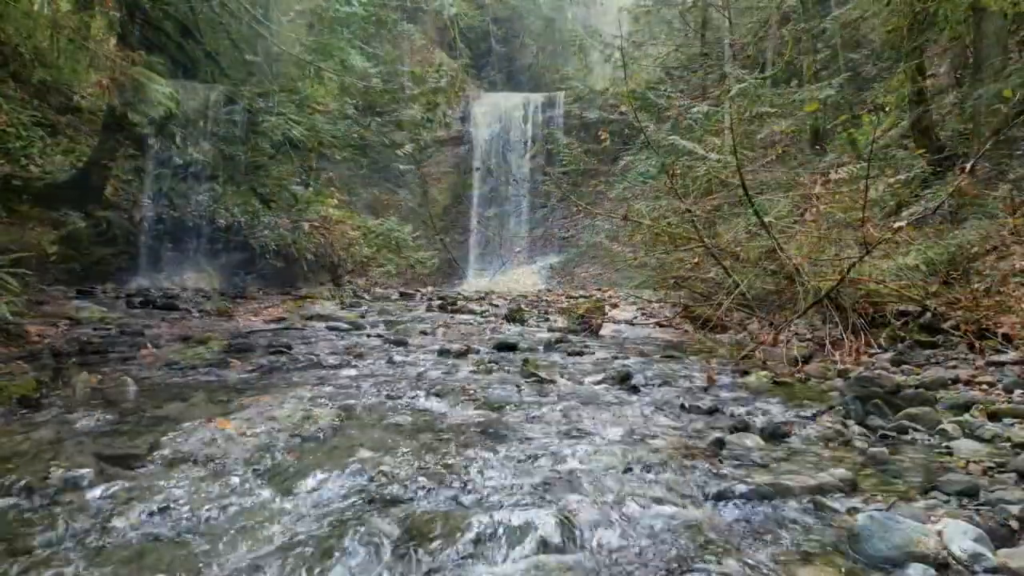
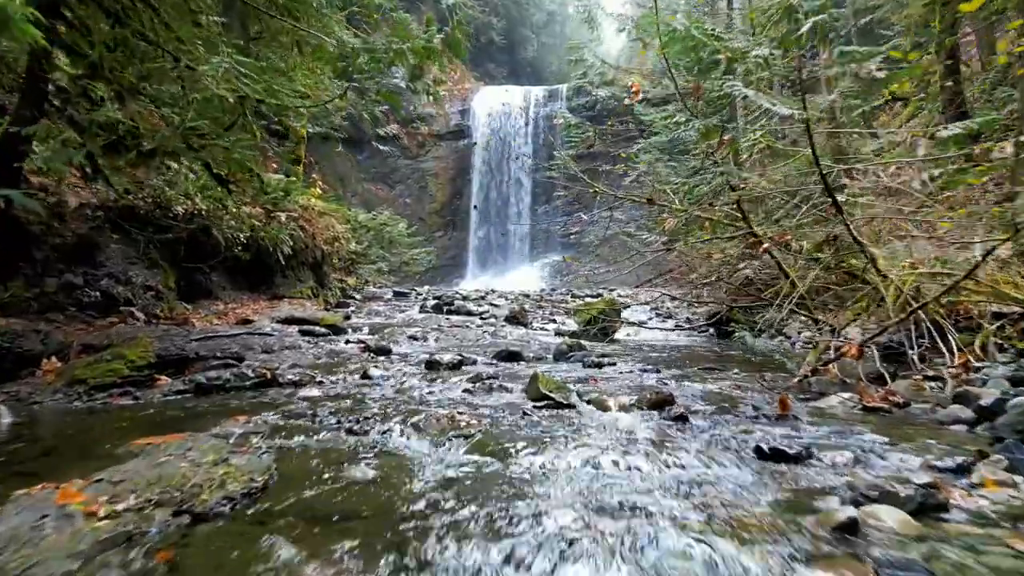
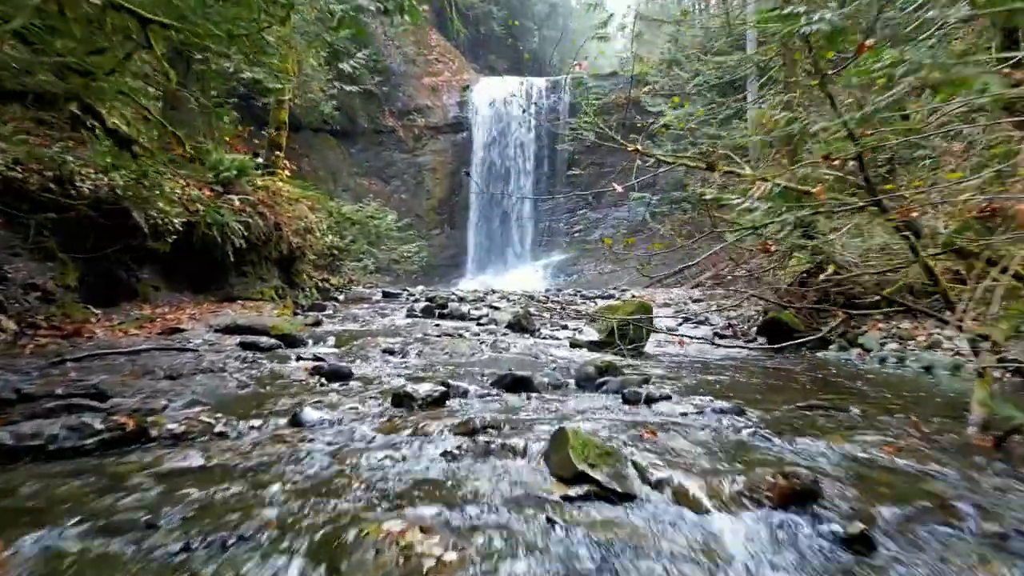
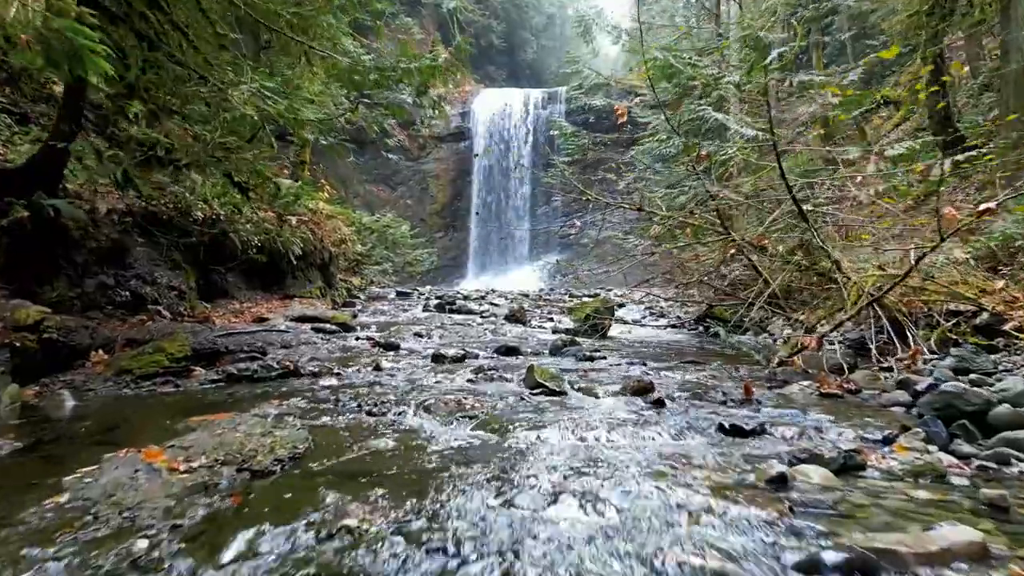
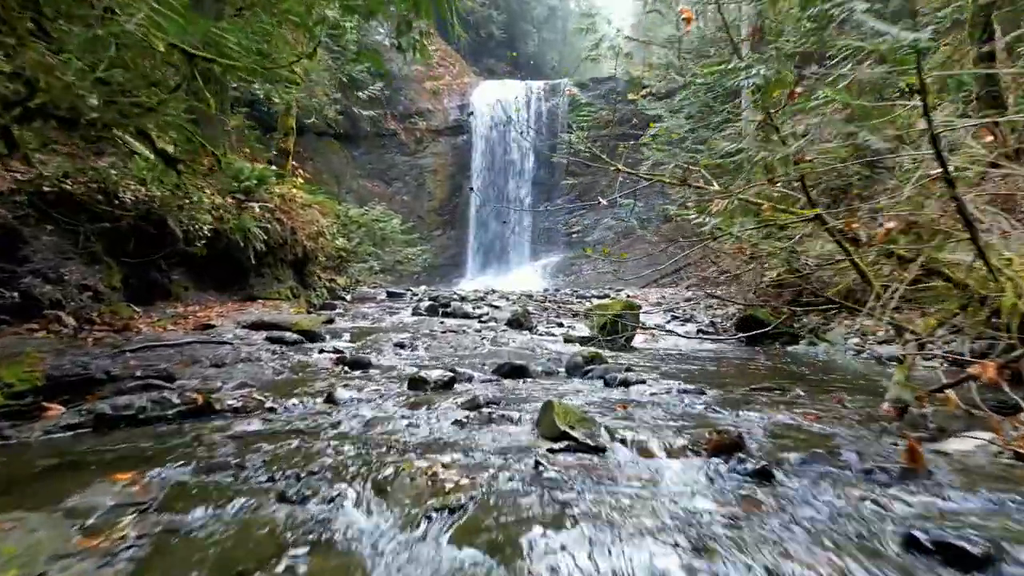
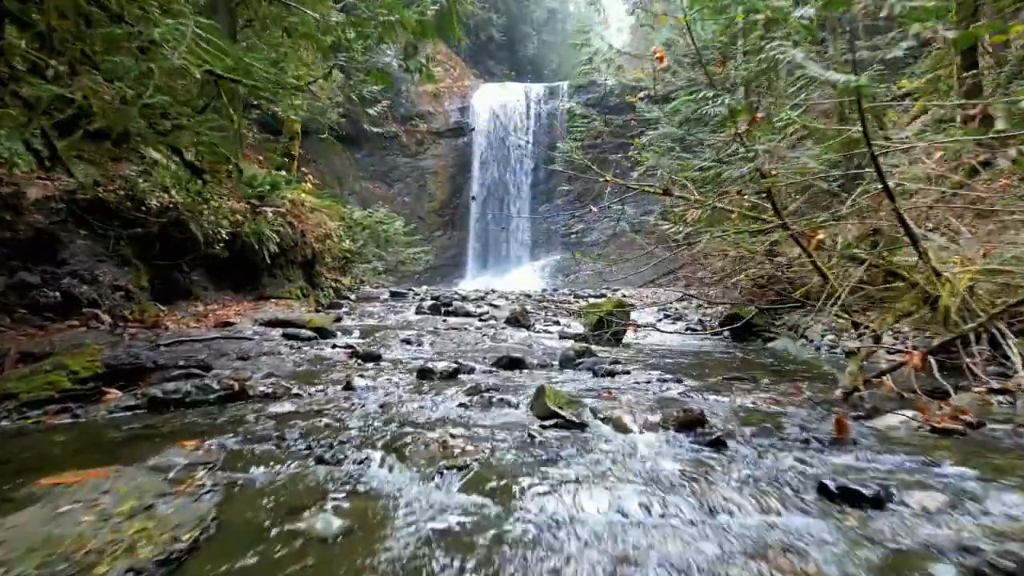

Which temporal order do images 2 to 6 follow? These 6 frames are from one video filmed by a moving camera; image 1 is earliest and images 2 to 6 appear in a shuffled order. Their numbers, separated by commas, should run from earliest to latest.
4, 2, 6, 5, 3
